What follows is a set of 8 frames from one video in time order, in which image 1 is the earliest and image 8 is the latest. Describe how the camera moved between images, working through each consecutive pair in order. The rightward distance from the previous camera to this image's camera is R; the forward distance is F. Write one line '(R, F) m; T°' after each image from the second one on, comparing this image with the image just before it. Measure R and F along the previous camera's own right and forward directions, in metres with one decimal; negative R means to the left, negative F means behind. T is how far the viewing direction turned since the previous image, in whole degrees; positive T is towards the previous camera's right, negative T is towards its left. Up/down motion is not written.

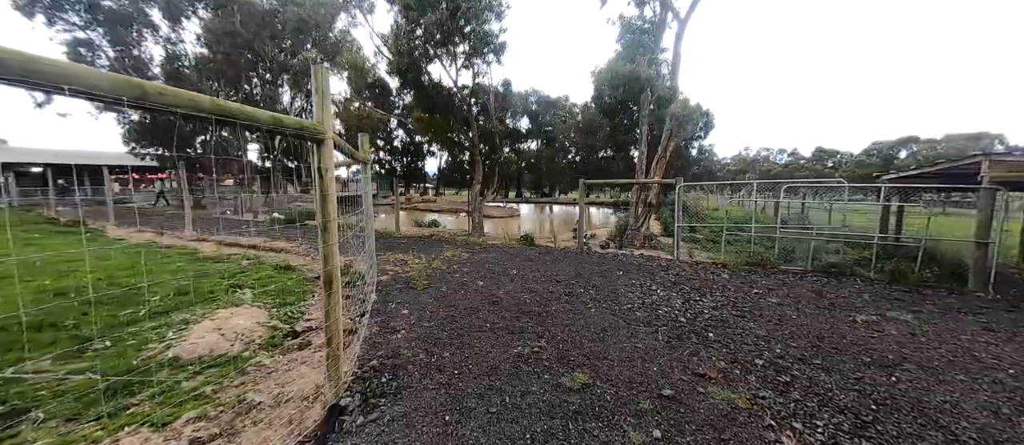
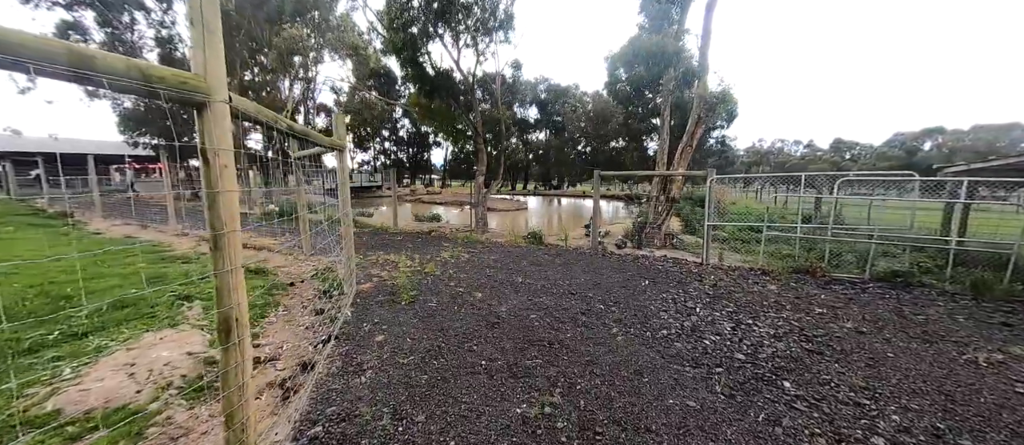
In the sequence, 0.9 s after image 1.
(0.0, +0.7) m; -1°
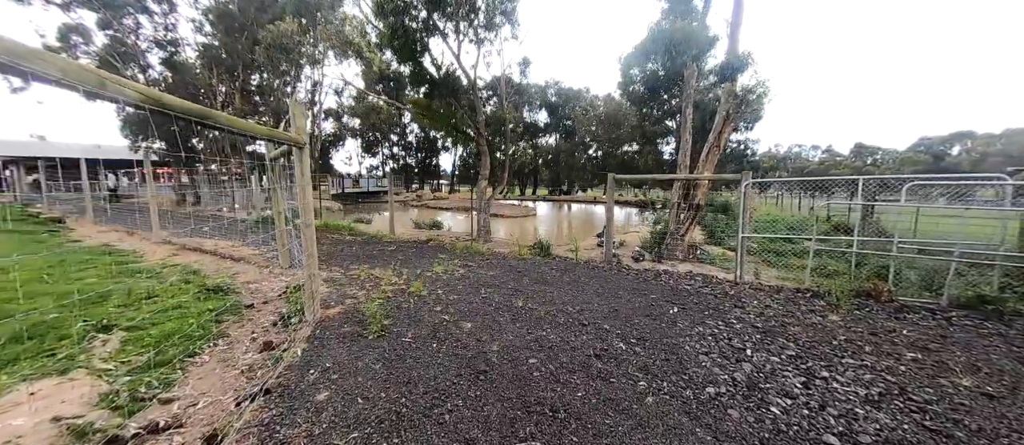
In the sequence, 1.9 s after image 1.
(+0.1, +0.7) m; -2°
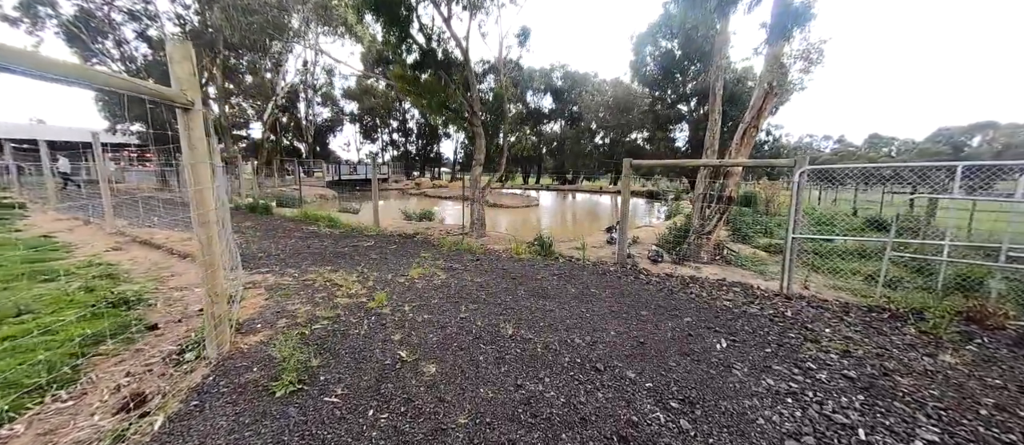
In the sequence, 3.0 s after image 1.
(+0.1, +0.9) m; -1°
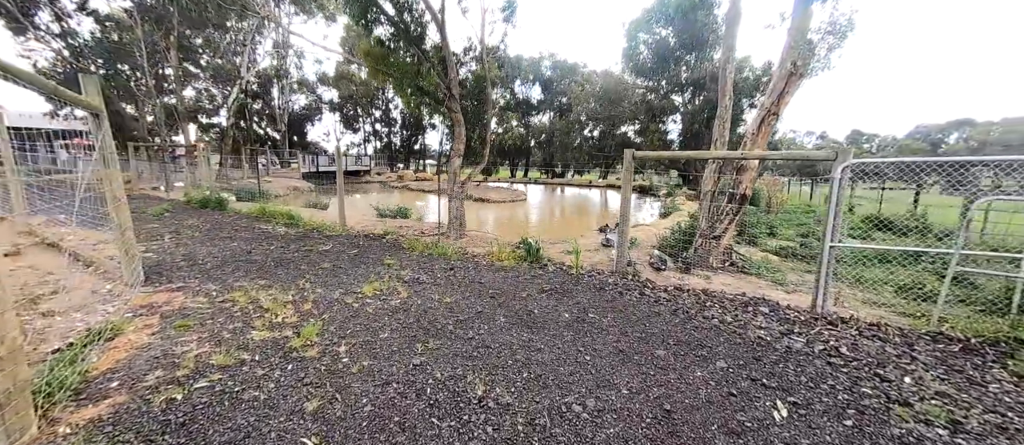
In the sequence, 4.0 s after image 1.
(+0.1, +0.7) m; +2°
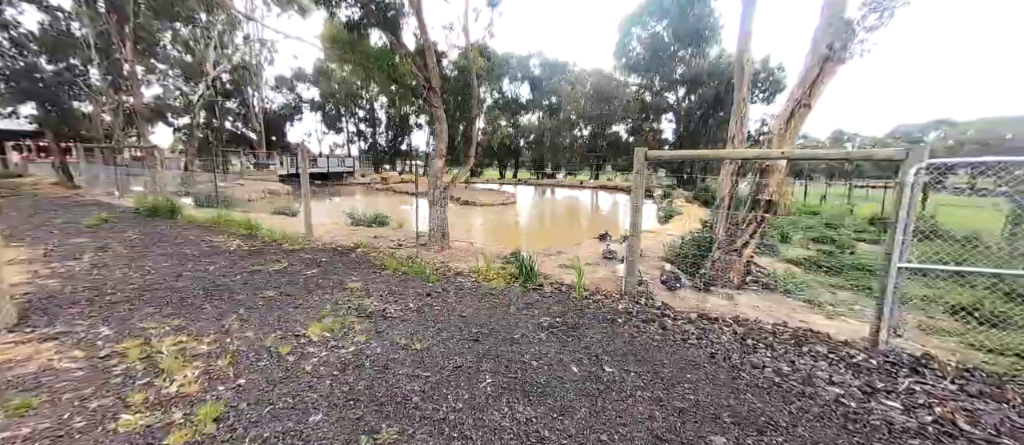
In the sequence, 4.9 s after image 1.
(0.0, +0.7) m; +2°
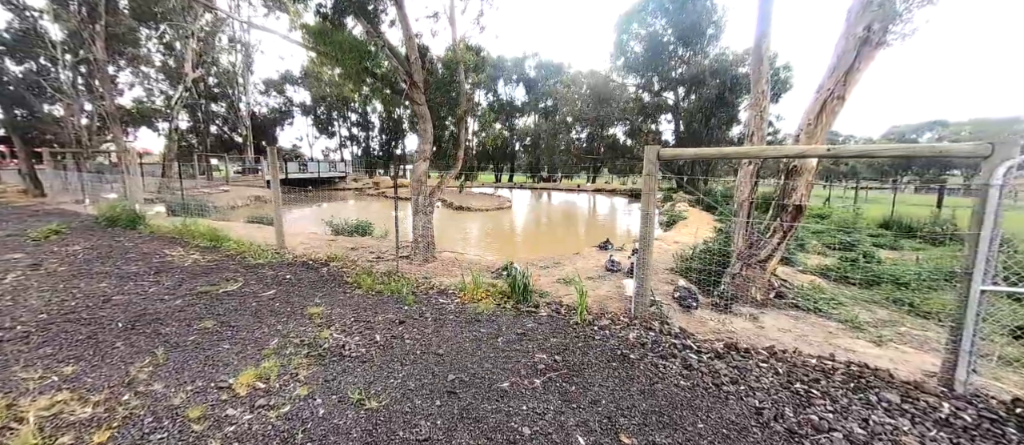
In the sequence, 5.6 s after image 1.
(+0.1, +0.5) m; +1°
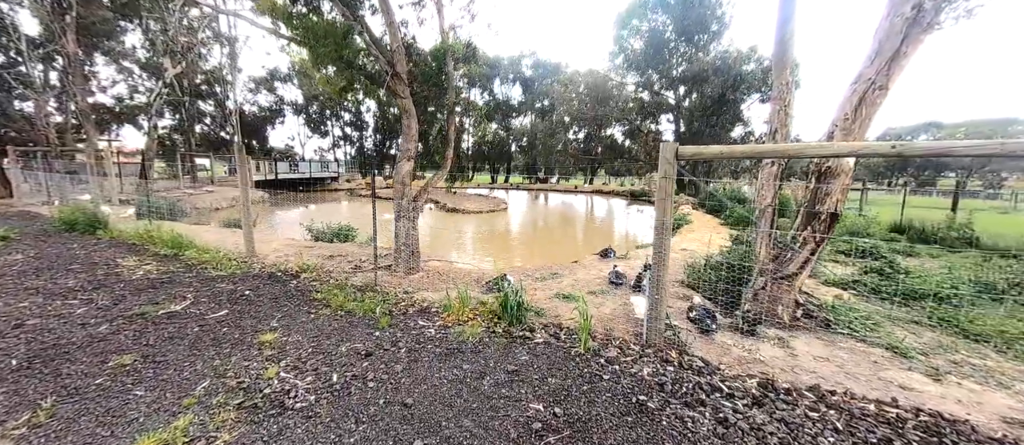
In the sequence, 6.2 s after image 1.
(0.0, +0.4) m; +1°
